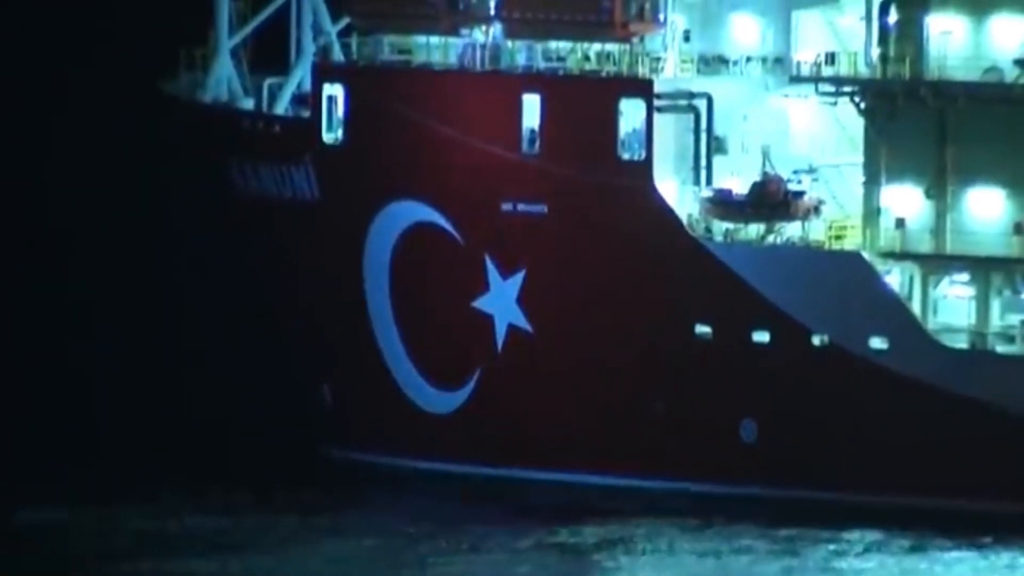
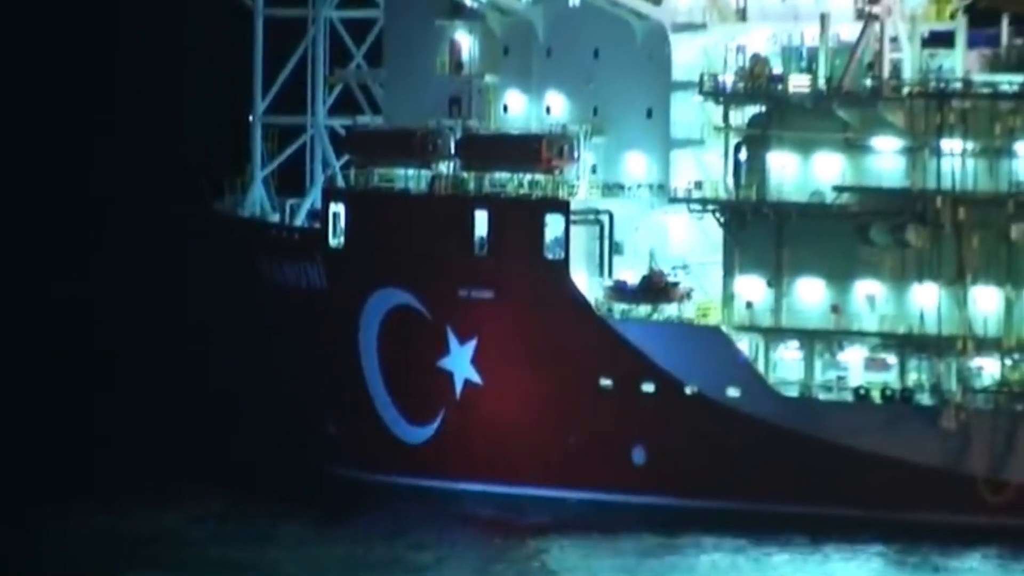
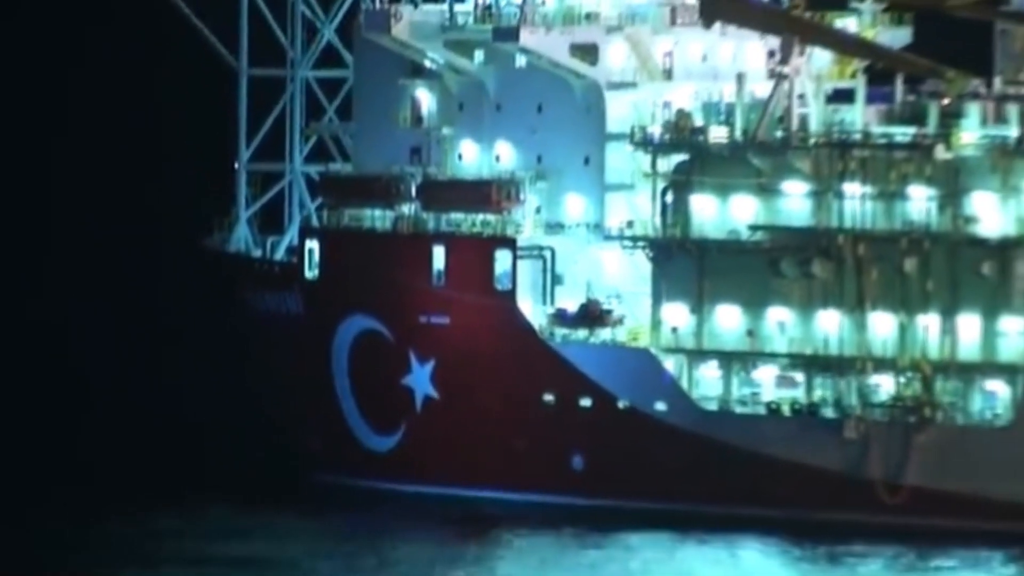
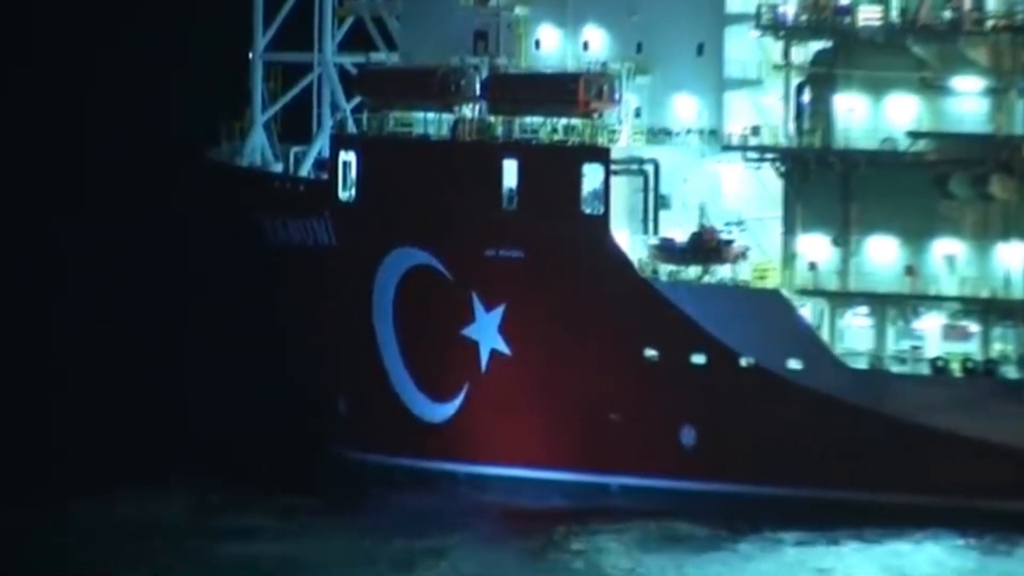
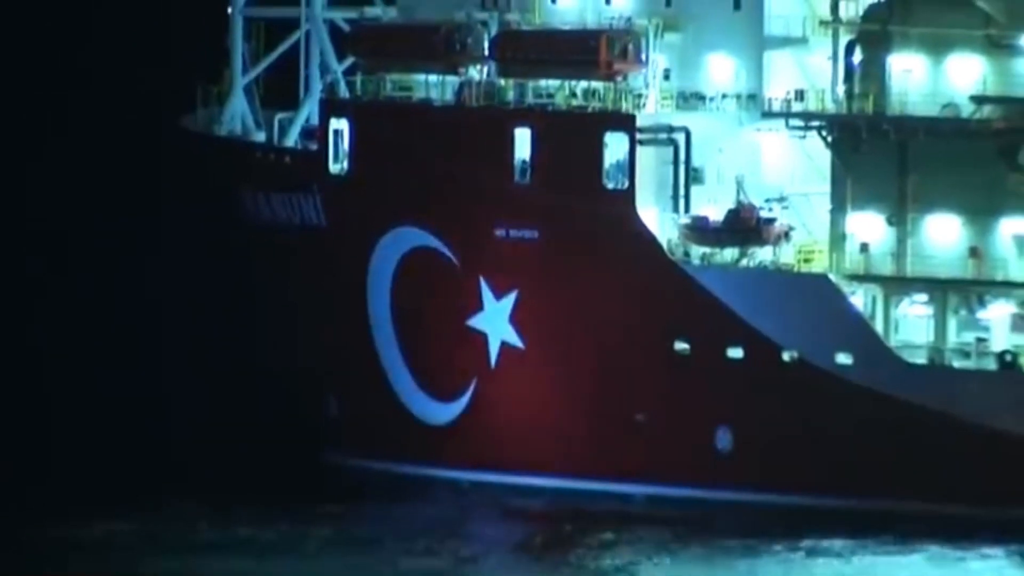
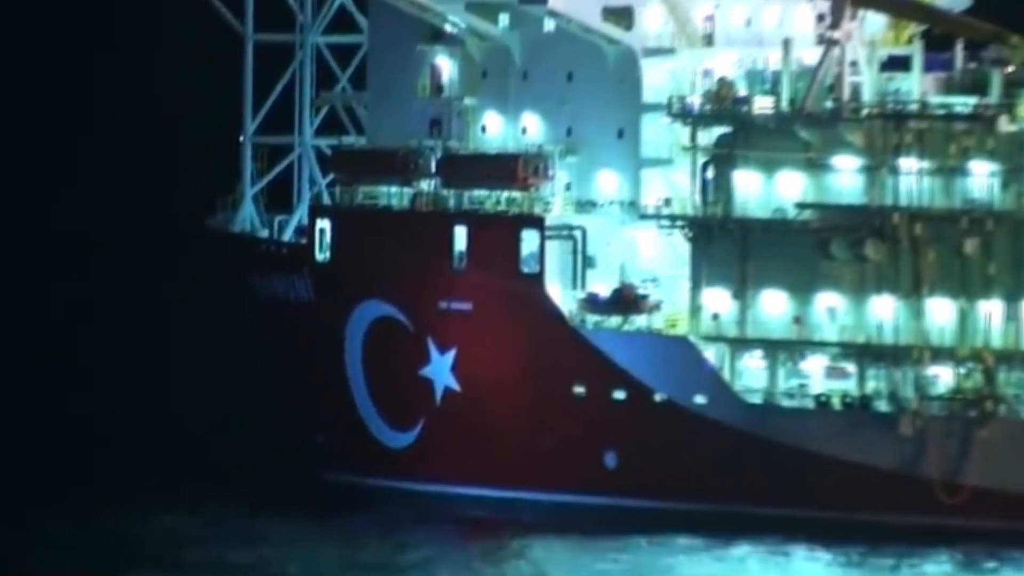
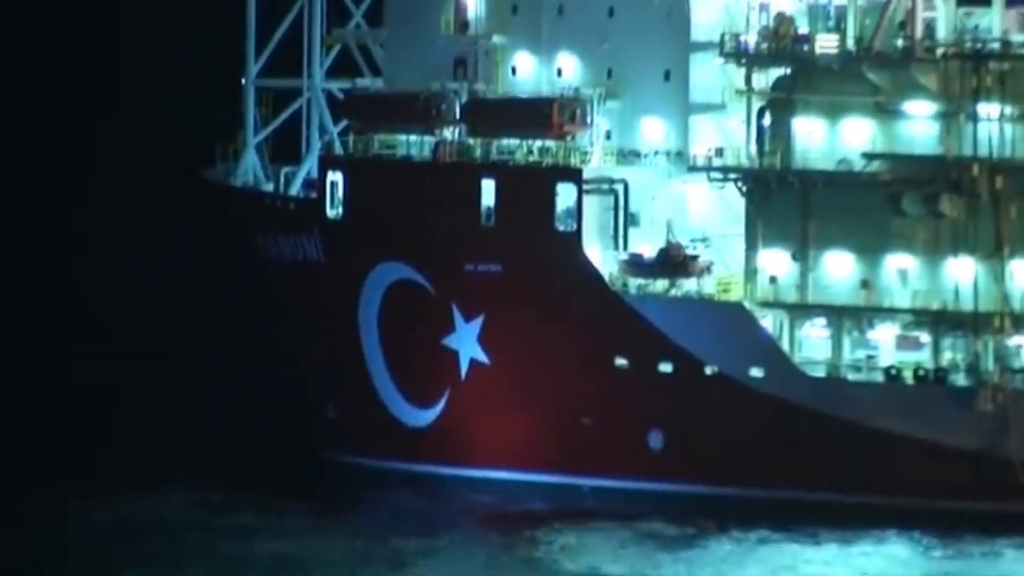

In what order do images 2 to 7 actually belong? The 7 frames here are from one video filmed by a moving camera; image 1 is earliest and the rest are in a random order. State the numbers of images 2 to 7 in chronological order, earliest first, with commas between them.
5, 4, 7, 2, 6, 3
